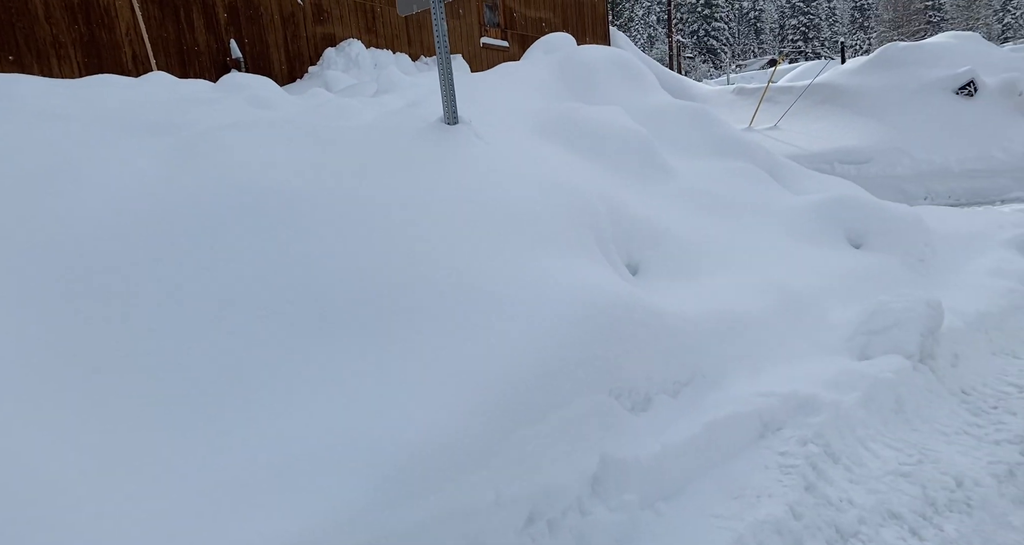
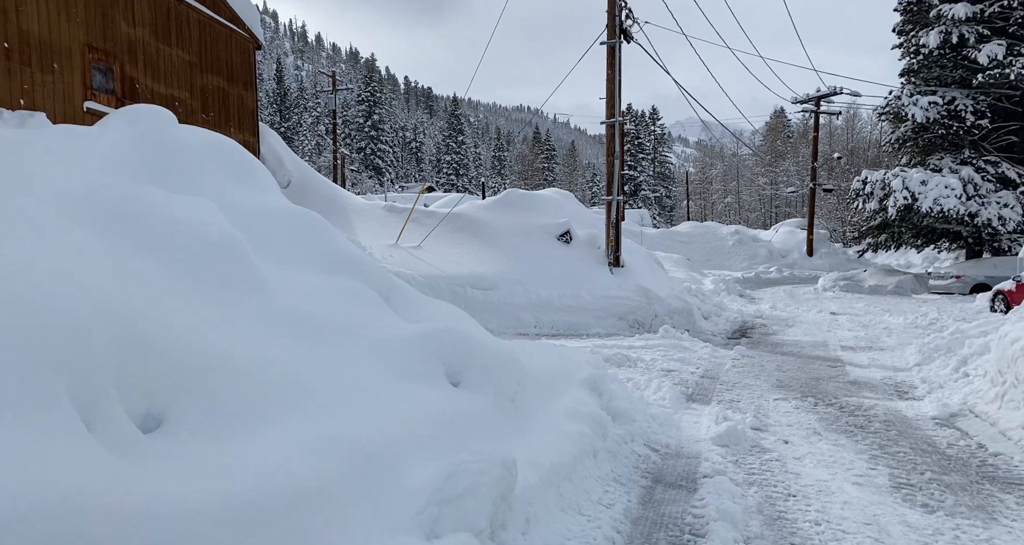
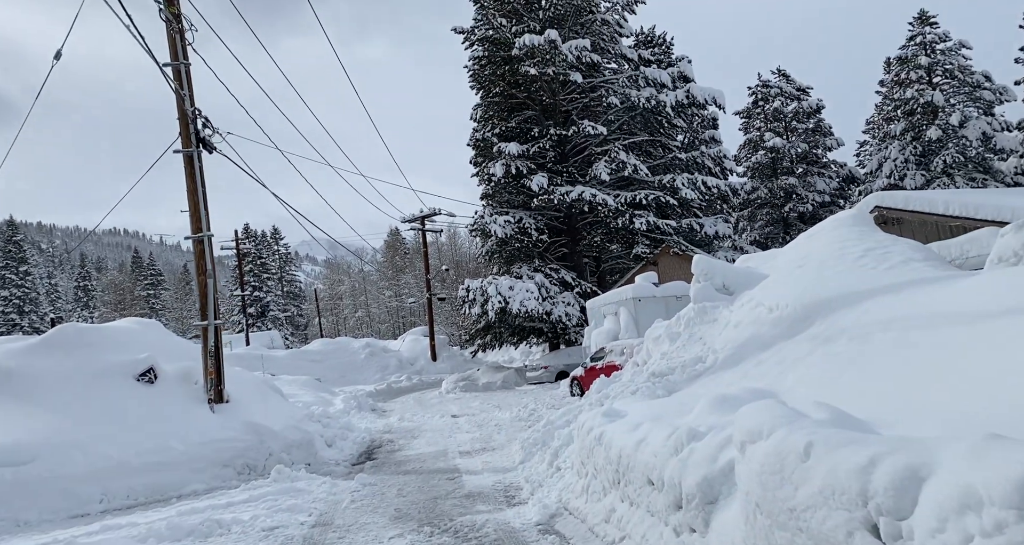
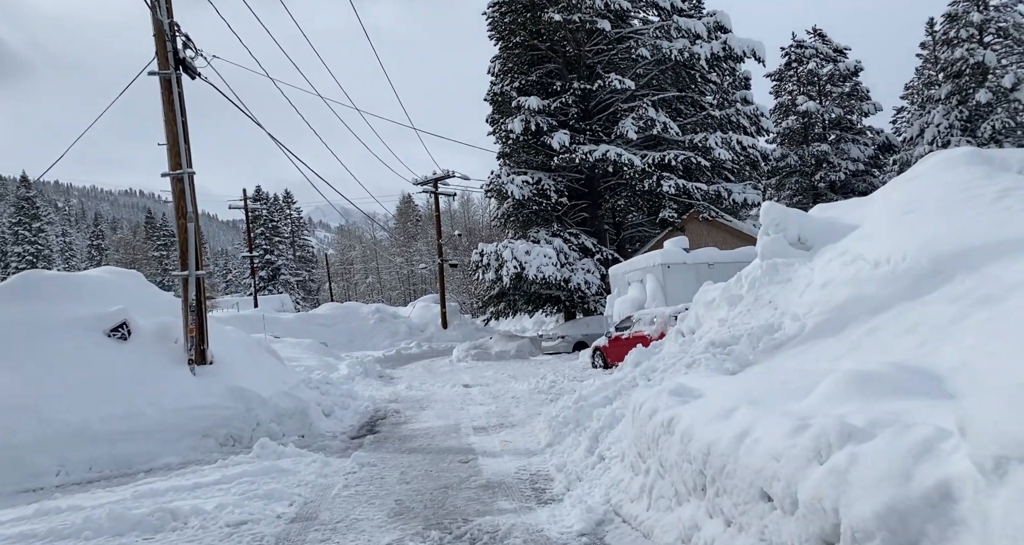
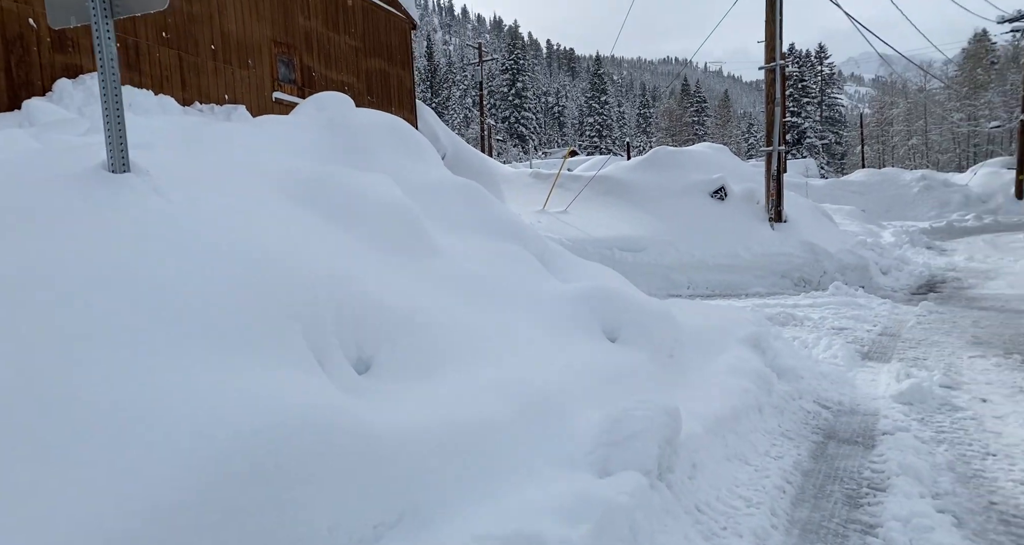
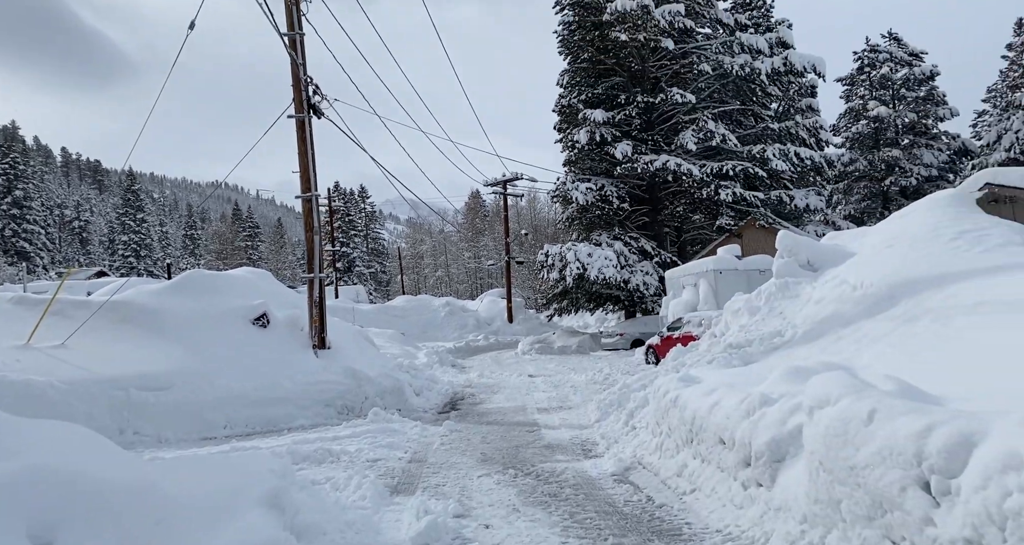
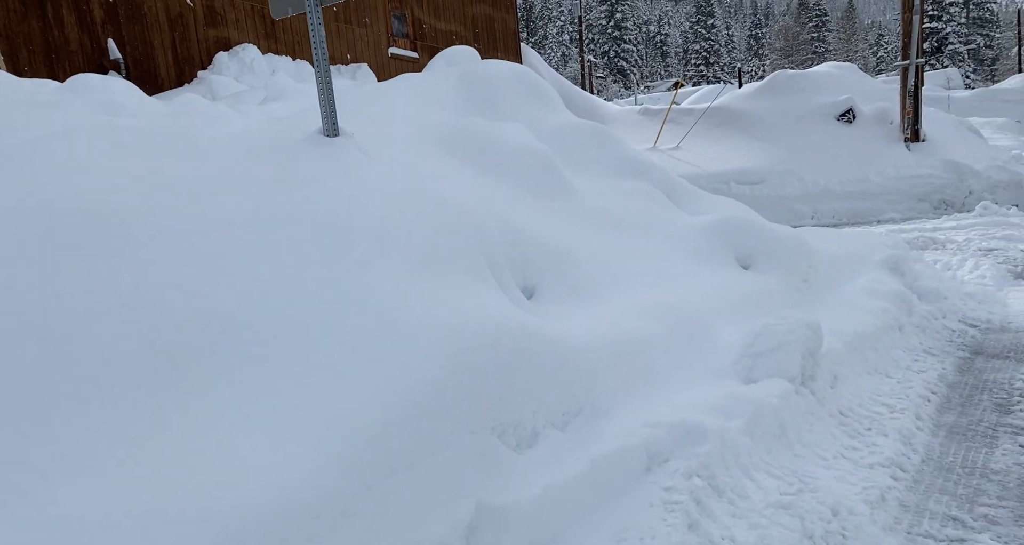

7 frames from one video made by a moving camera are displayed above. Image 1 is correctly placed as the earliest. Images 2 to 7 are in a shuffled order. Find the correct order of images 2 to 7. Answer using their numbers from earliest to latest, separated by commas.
7, 5, 2, 6, 3, 4
